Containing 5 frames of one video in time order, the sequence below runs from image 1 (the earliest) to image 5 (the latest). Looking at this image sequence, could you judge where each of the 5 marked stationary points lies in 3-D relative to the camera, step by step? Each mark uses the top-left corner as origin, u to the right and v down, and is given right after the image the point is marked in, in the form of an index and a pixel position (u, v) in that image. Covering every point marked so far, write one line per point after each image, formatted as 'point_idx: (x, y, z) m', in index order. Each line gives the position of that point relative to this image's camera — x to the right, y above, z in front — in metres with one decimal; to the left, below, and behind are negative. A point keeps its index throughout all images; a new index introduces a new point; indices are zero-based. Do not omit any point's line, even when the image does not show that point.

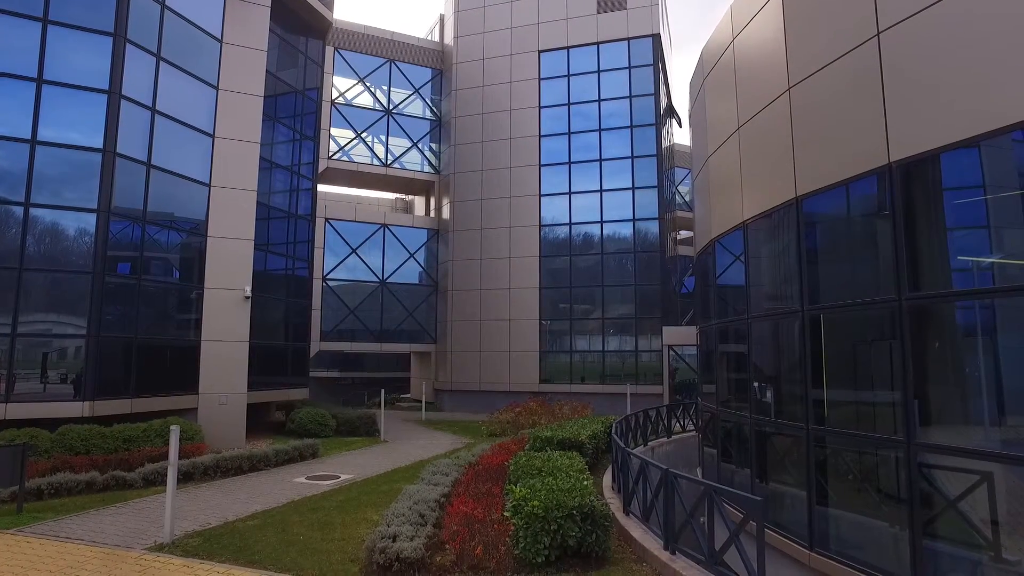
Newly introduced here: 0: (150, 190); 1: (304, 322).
0: (-9.7, +2.7, +14.1) m
1: (-7.7, -1.3, +19.4) m
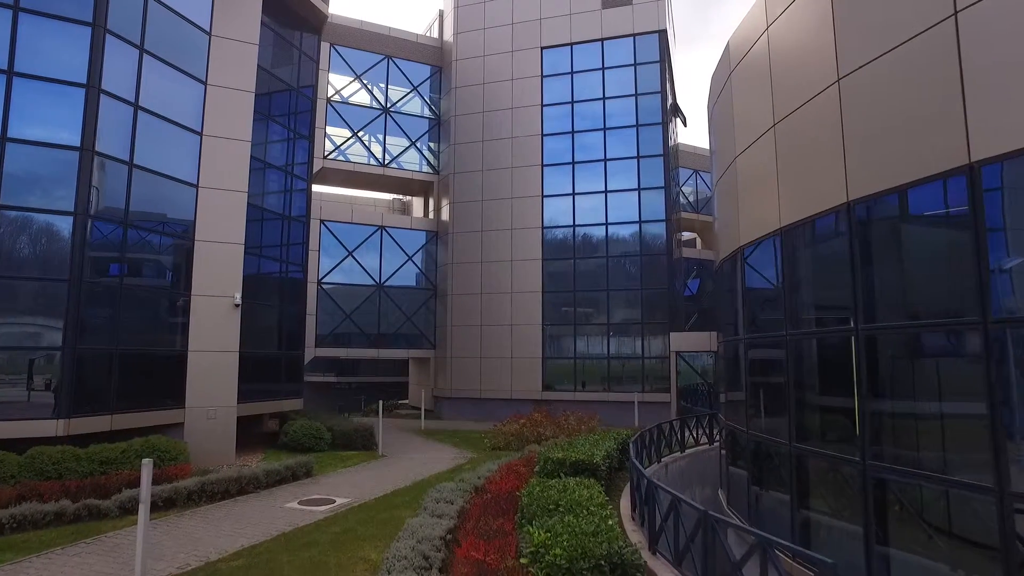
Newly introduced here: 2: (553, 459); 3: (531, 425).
0: (-9.5, +2.5, +13.2) m
1: (-7.5, -1.5, +18.6) m
2: (+0.8, -3.2, +9.8) m
3: (+0.6, -4.3, +16.4) m
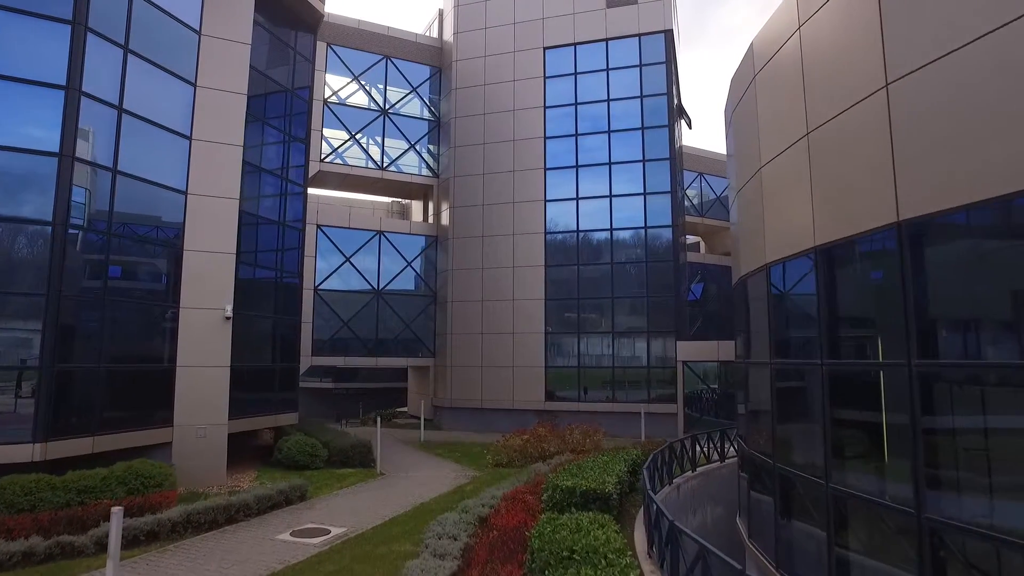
0: (-9.4, +2.2, +12.6) m
1: (-7.5, -1.8, +17.9) m
2: (+0.9, -3.5, +9.2) m
3: (+0.7, -4.6, +15.8) m
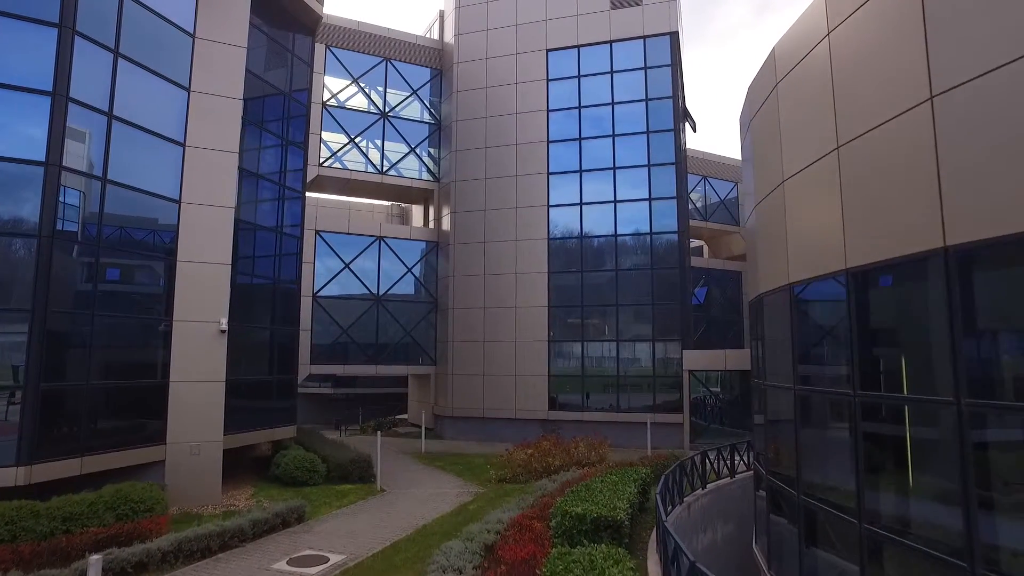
0: (-9.3, +1.9, +12.2) m
1: (-7.3, -2.1, +17.5) m
2: (+1.0, -3.8, +8.8) m
3: (+0.8, -4.9, +15.3) m
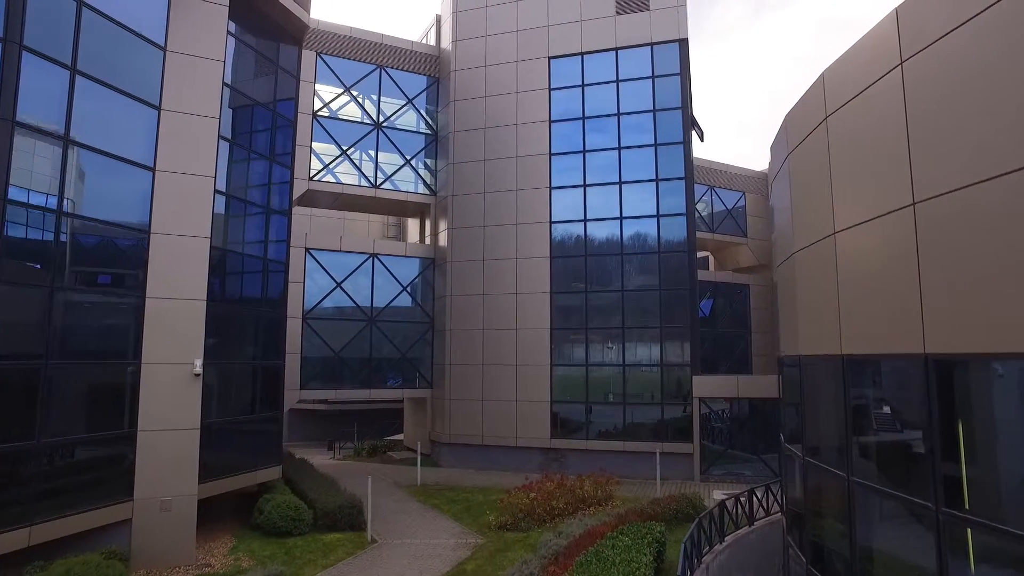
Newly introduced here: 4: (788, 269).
0: (-9.3, +1.1, +11.0) m
1: (-7.3, -2.9, +16.4) m
2: (+1.1, -4.6, +7.7) m
3: (+0.8, -5.7, +14.2) m
4: (+5.7, +0.3, +10.7) m
